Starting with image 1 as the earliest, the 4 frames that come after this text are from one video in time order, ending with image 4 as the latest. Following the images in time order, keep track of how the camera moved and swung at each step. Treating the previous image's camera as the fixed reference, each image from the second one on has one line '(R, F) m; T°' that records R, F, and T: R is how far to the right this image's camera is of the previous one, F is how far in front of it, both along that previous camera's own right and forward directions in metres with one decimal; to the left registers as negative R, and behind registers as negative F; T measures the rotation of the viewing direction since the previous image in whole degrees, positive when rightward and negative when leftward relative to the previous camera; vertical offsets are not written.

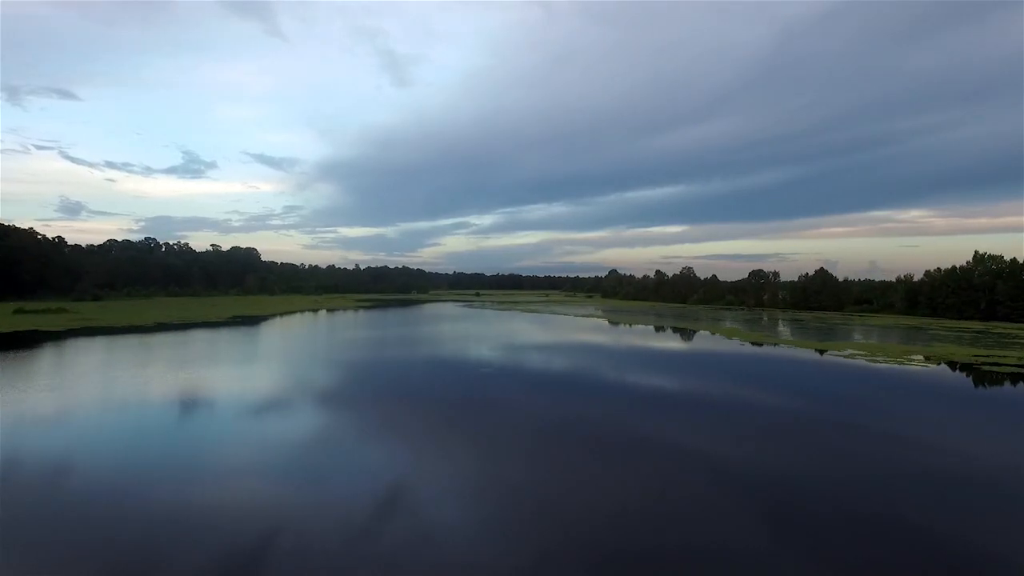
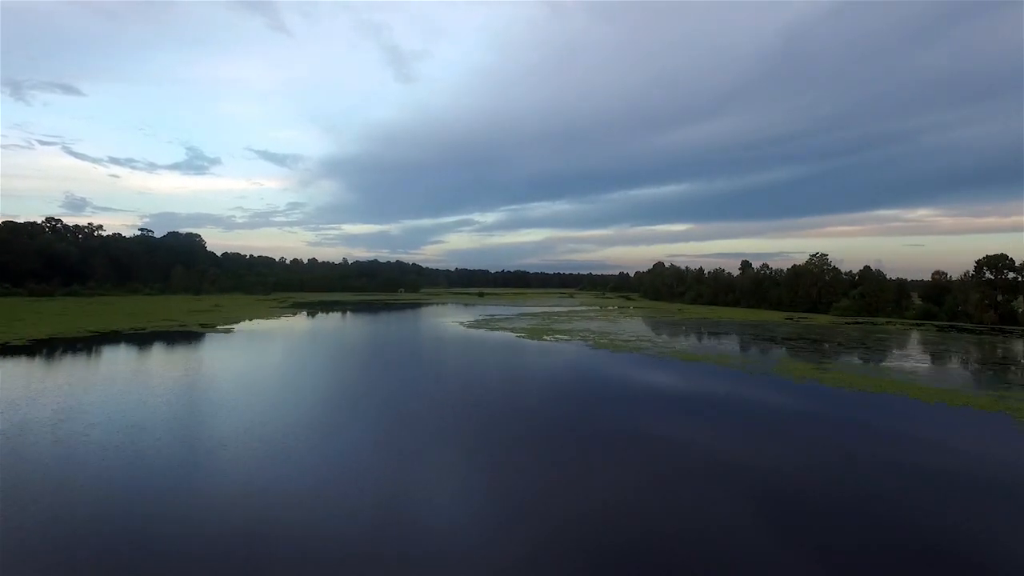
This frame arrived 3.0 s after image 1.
(-0.7, +0.9) m; 0°
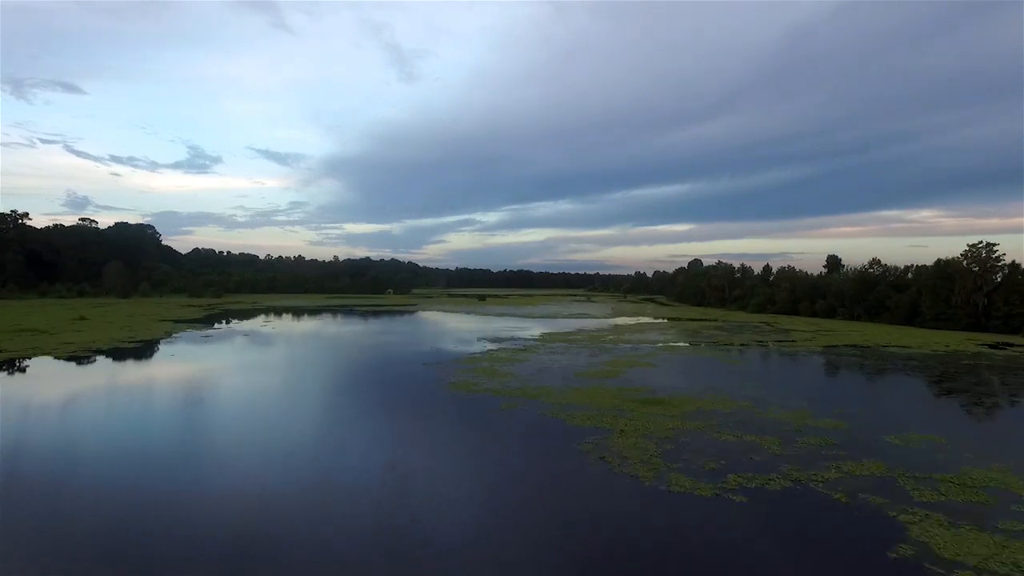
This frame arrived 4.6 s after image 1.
(-0.1, +2.1) m; 0°
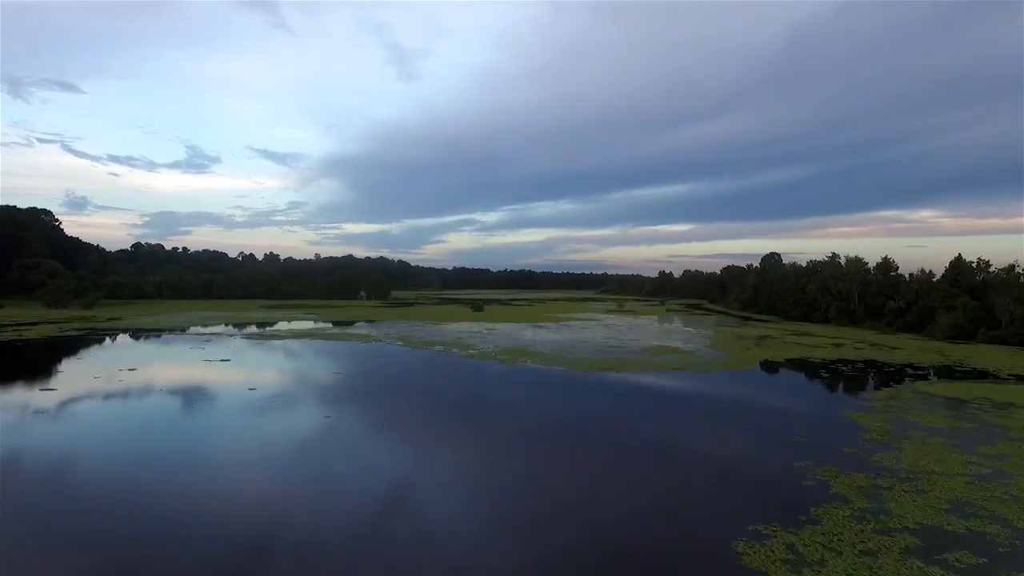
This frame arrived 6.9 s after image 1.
(0.0, +2.4) m; 0°
